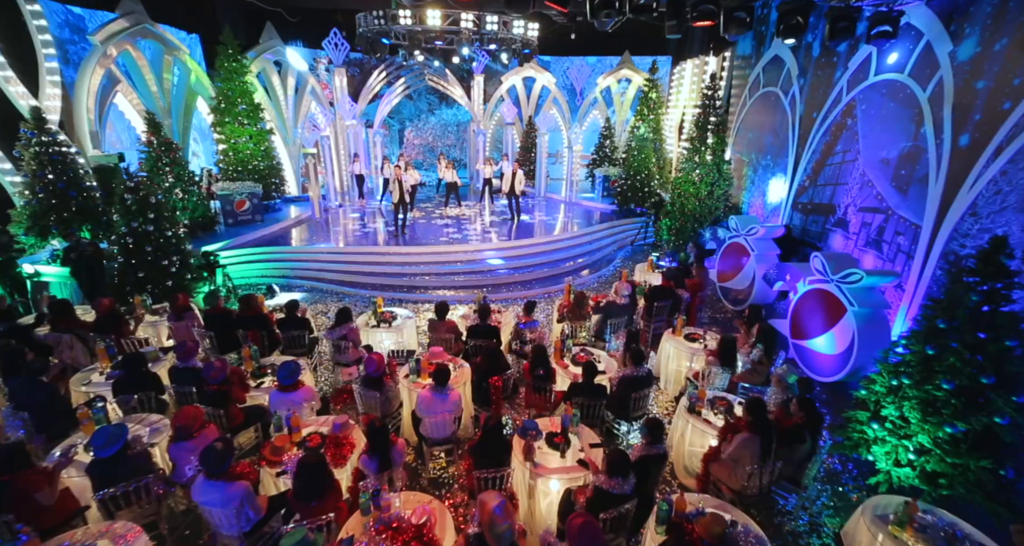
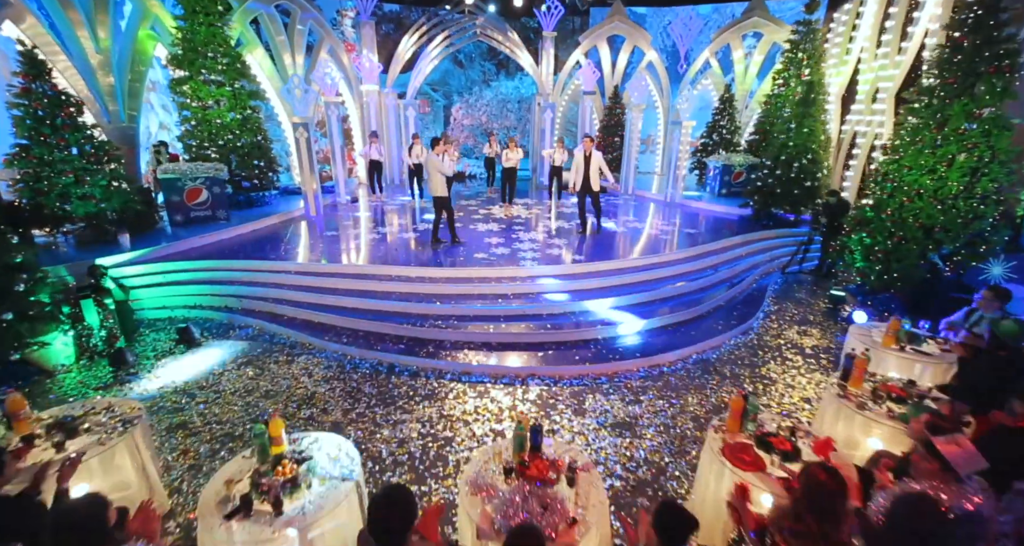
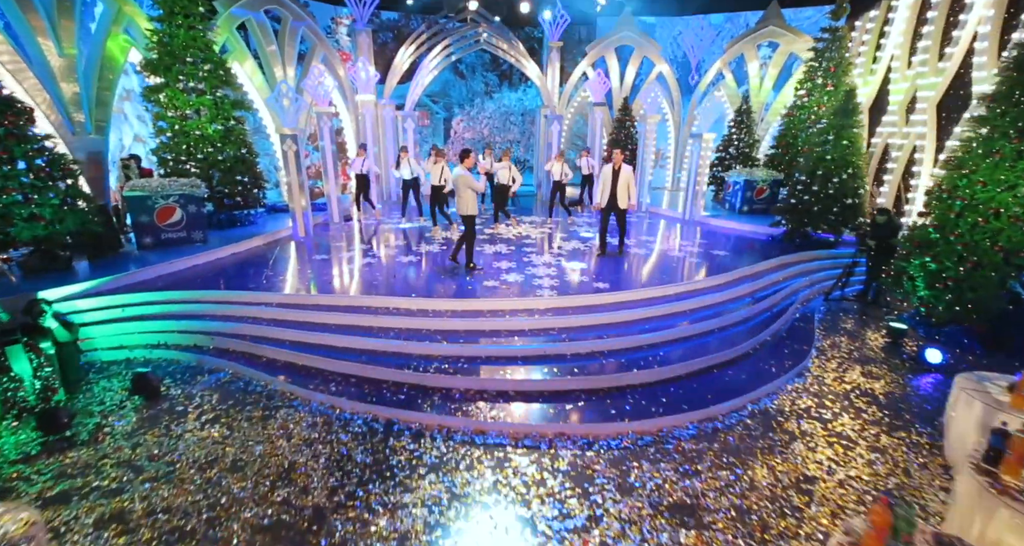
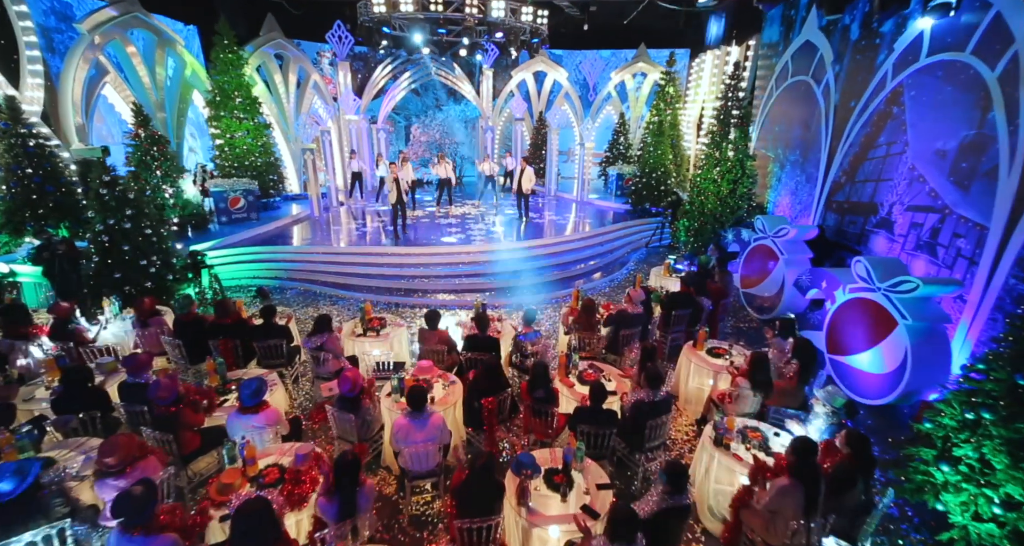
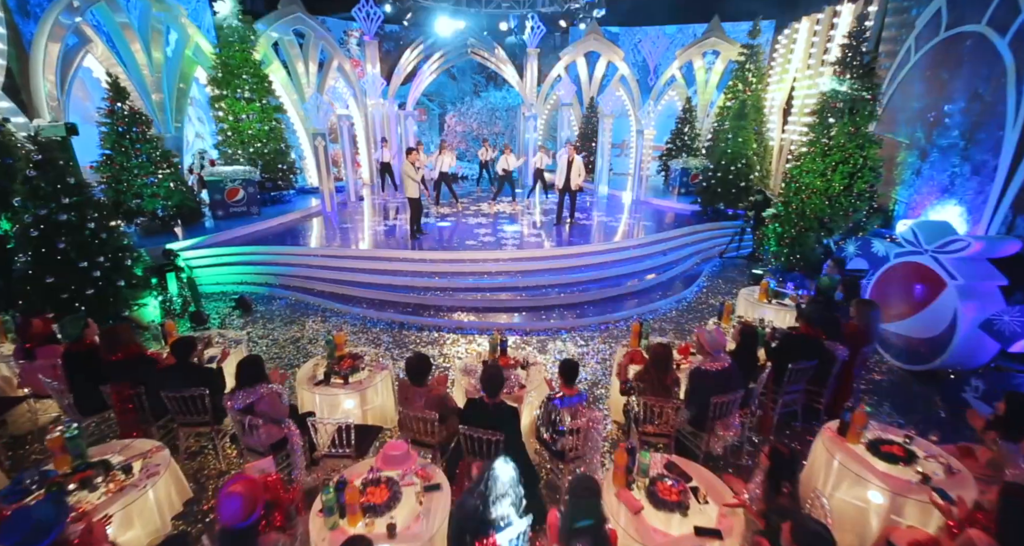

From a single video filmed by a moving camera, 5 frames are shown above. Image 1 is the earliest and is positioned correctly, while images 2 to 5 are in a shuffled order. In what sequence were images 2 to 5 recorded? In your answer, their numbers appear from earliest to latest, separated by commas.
4, 5, 2, 3
